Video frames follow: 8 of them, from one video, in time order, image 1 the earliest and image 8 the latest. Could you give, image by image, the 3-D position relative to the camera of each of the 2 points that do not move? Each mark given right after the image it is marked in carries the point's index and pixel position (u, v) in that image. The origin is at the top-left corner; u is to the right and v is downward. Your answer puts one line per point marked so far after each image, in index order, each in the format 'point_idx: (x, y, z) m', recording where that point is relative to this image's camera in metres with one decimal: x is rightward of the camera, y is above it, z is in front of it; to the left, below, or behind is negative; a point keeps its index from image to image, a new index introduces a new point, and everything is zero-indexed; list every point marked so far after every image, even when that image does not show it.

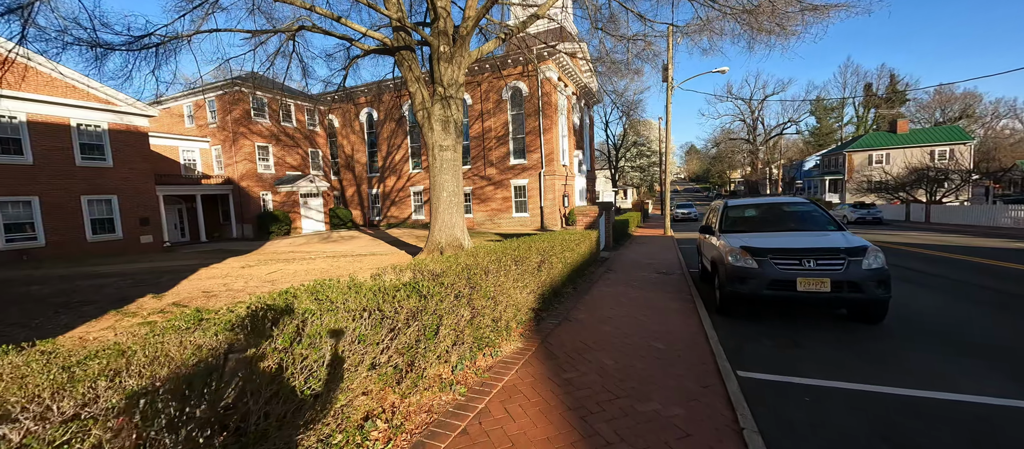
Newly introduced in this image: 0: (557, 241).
0: (+0.7, -0.3, +7.4) m
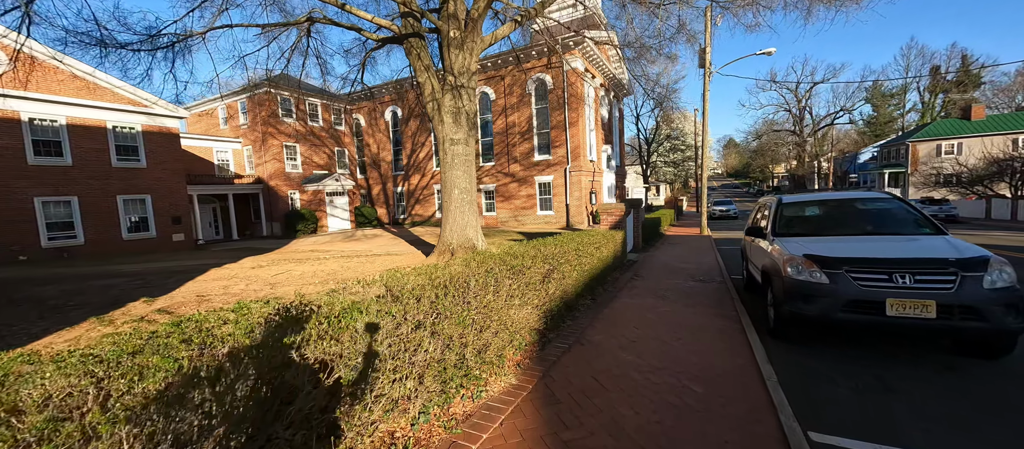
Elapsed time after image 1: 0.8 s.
0: (+0.9, -0.3, +6.5) m
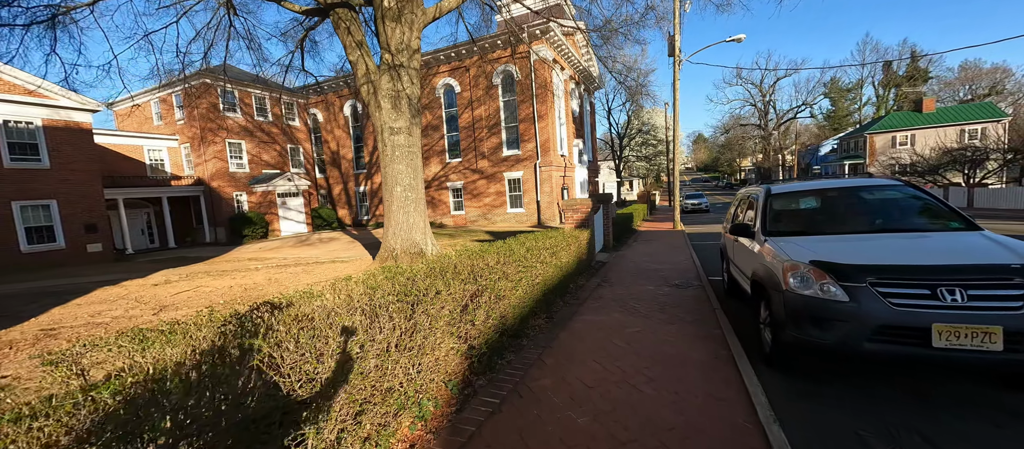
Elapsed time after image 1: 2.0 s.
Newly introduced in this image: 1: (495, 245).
0: (+0.1, -0.3, +5.4) m
1: (-0.2, -0.3, +5.5) m
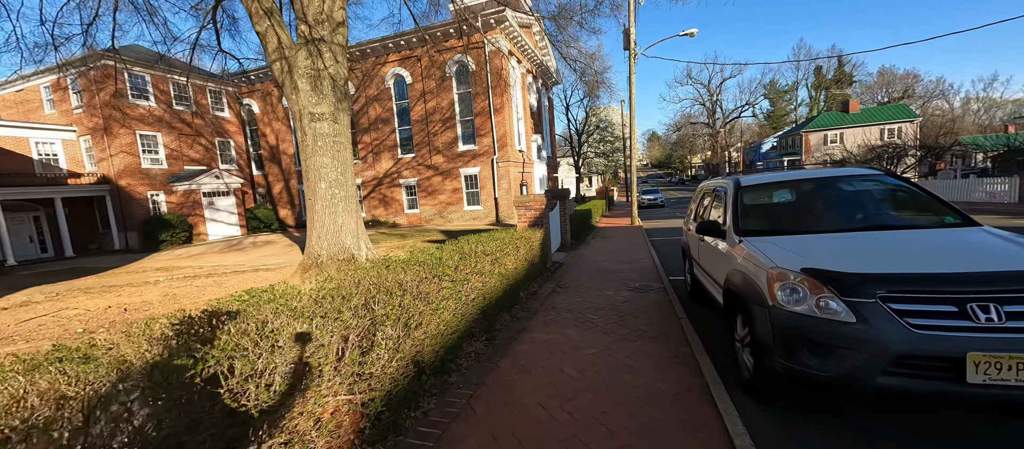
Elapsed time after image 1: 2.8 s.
0: (-0.7, -0.3, +4.4) m
1: (-0.9, -0.3, +4.6) m
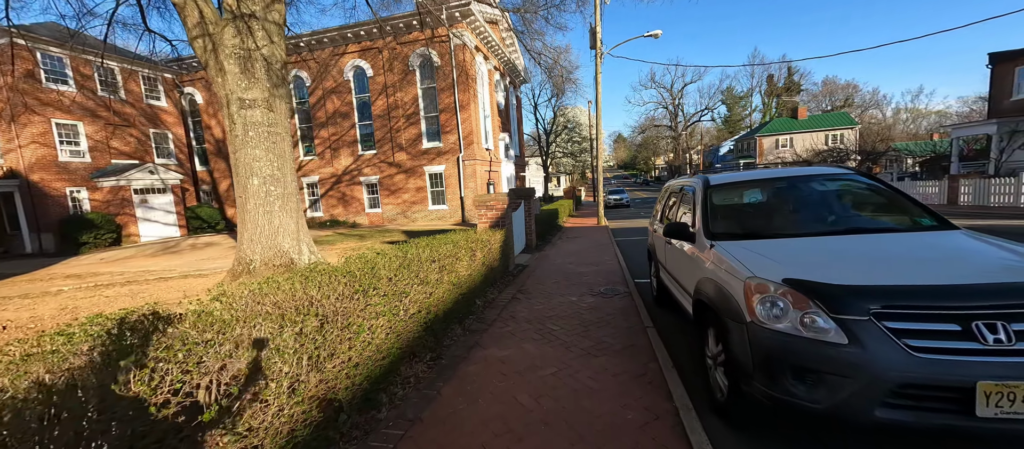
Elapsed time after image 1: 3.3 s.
0: (-1.1, -0.4, +3.9) m
1: (-1.4, -0.4, +4.0) m
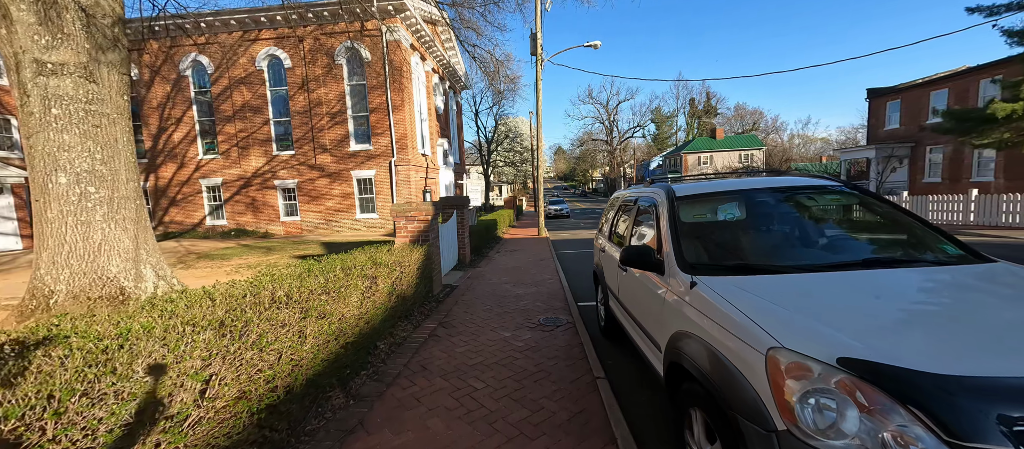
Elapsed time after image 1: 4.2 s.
0: (-1.8, -0.5, +2.5) m
1: (-2.1, -0.5, +2.6) m
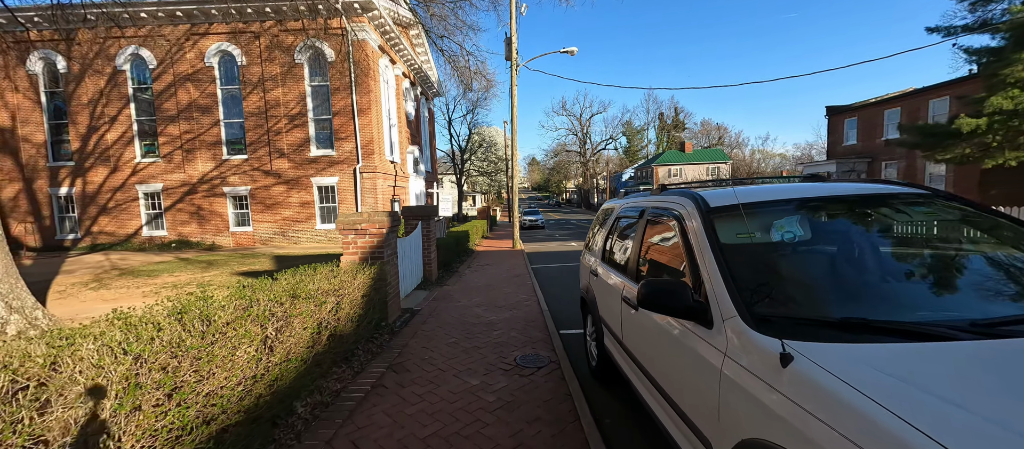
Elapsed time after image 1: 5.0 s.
0: (-1.9, -0.6, +1.4) m
1: (-2.2, -0.6, +1.5) m
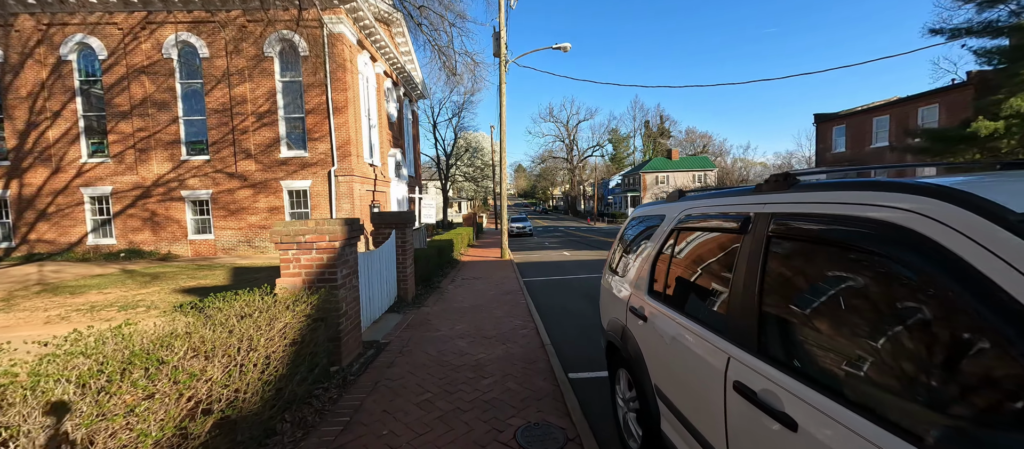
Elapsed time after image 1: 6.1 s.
0: (-1.9, -0.7, 0.0) m
1: (-2.2, -0.7, +0.1) m
